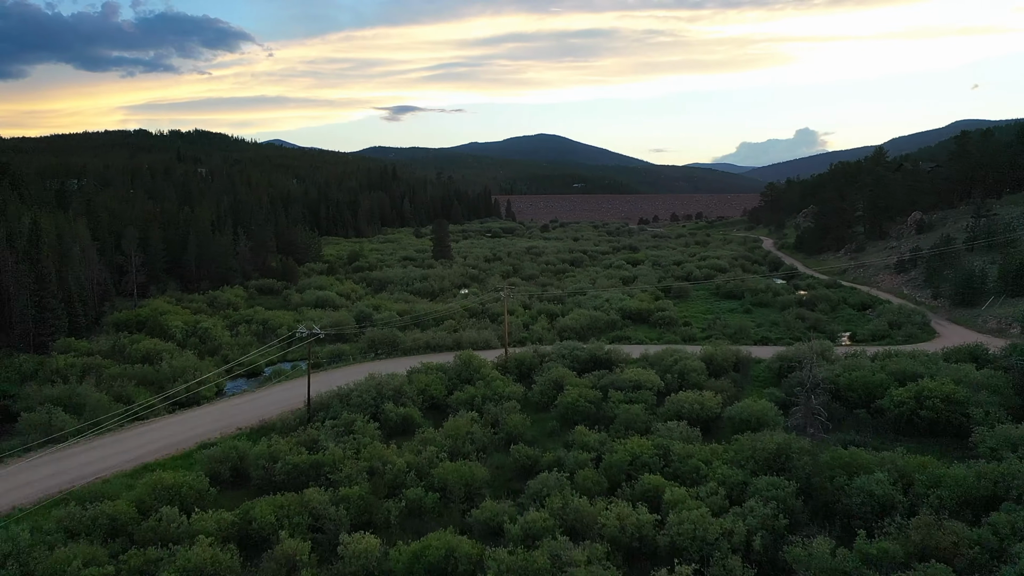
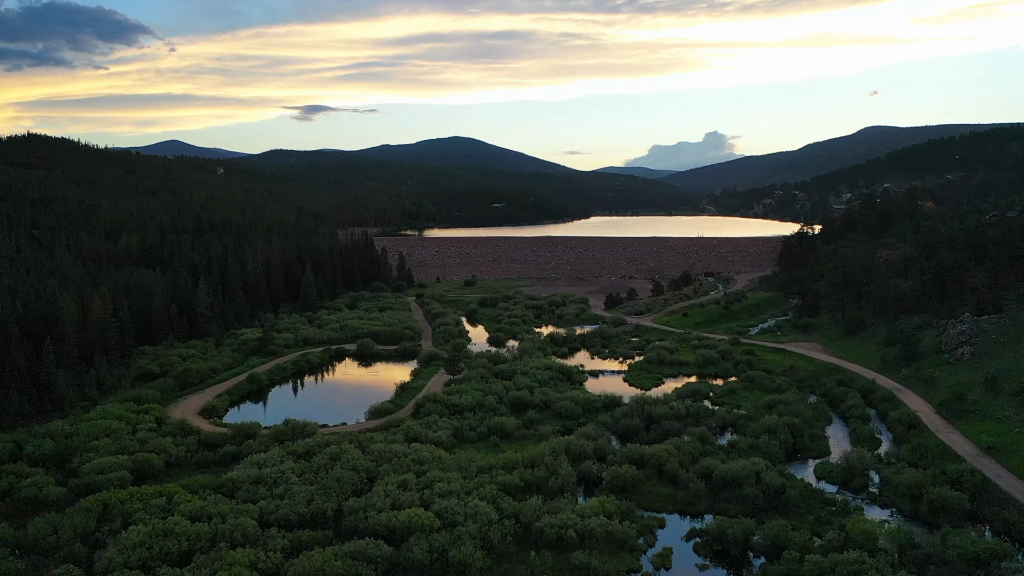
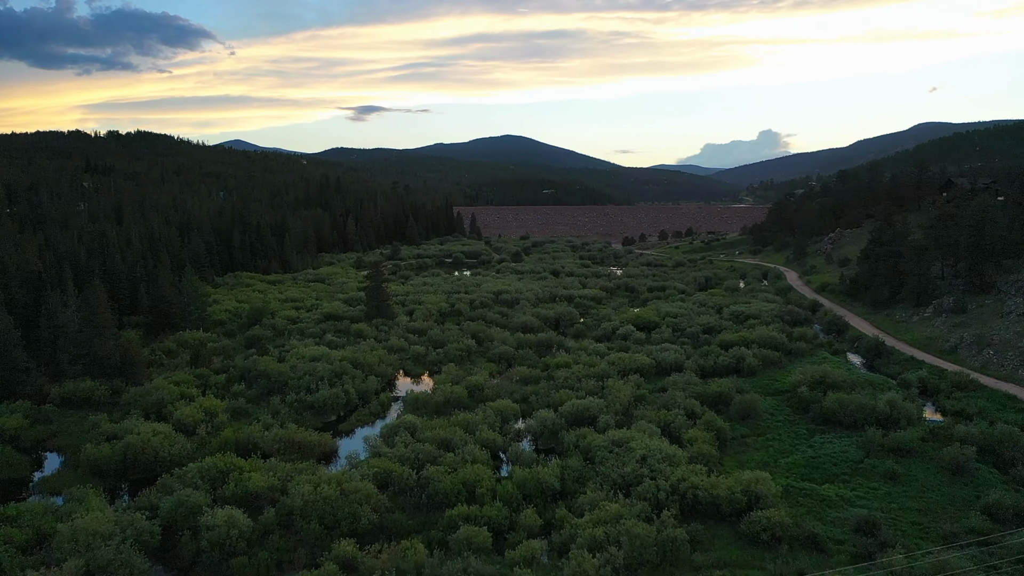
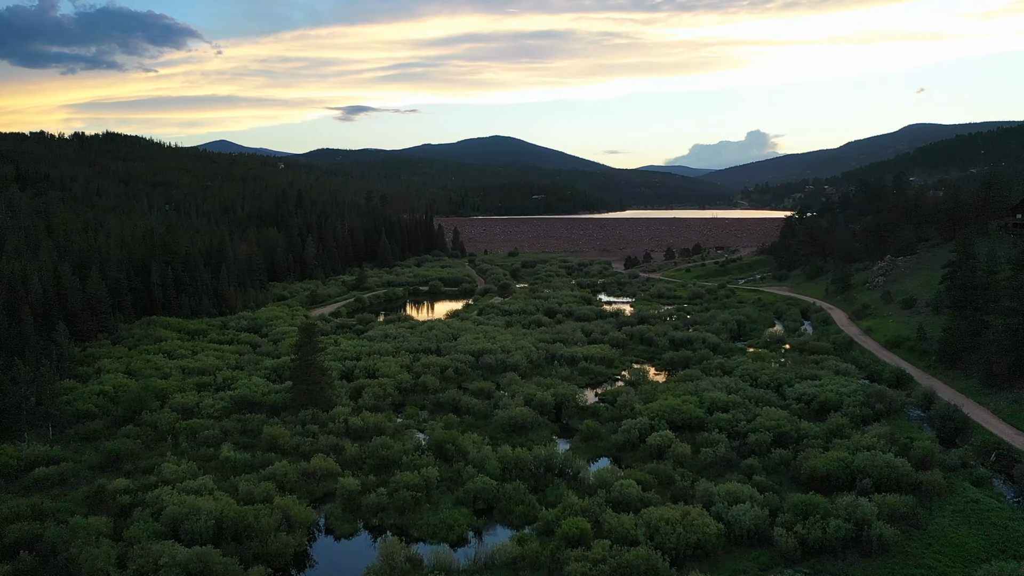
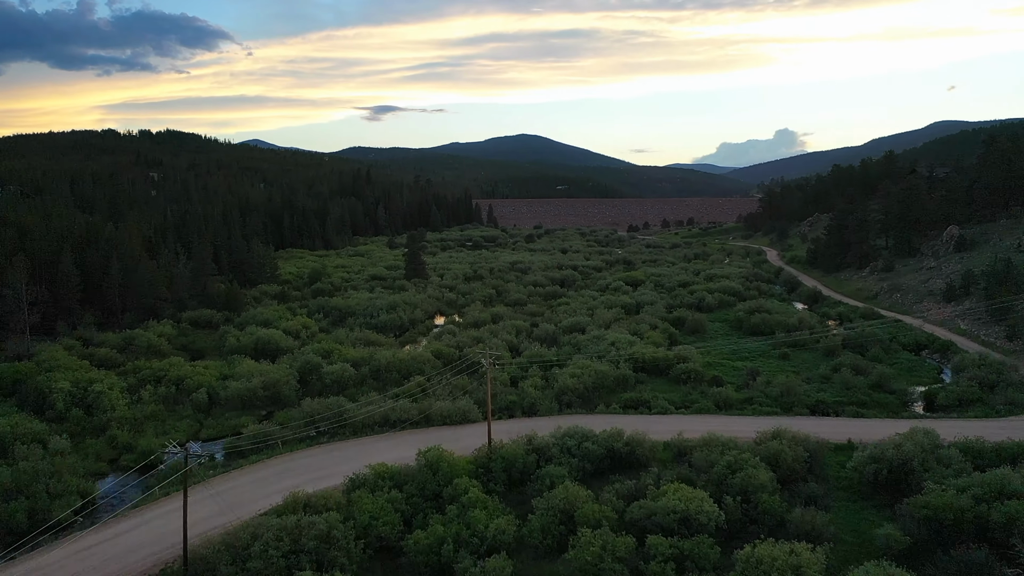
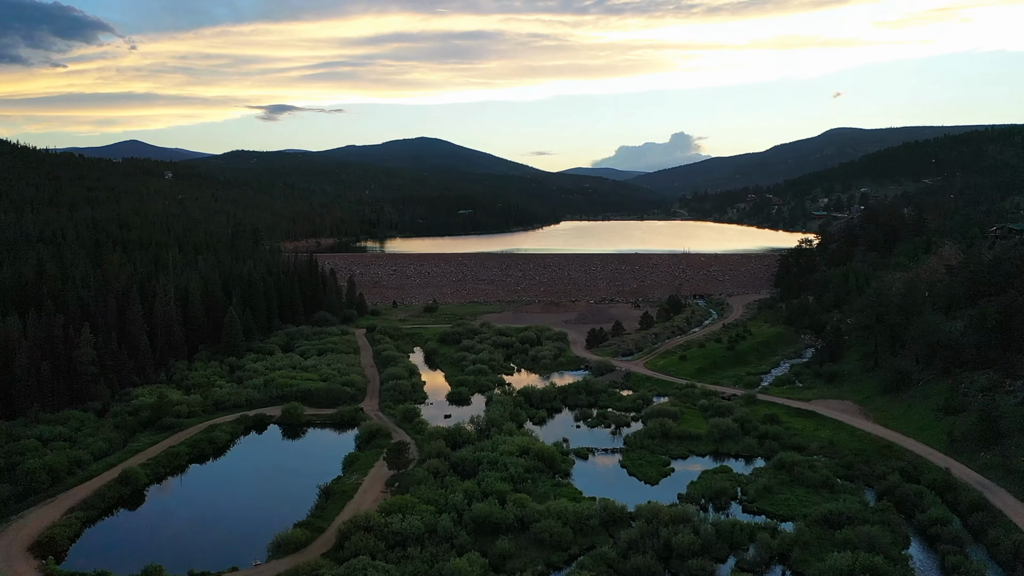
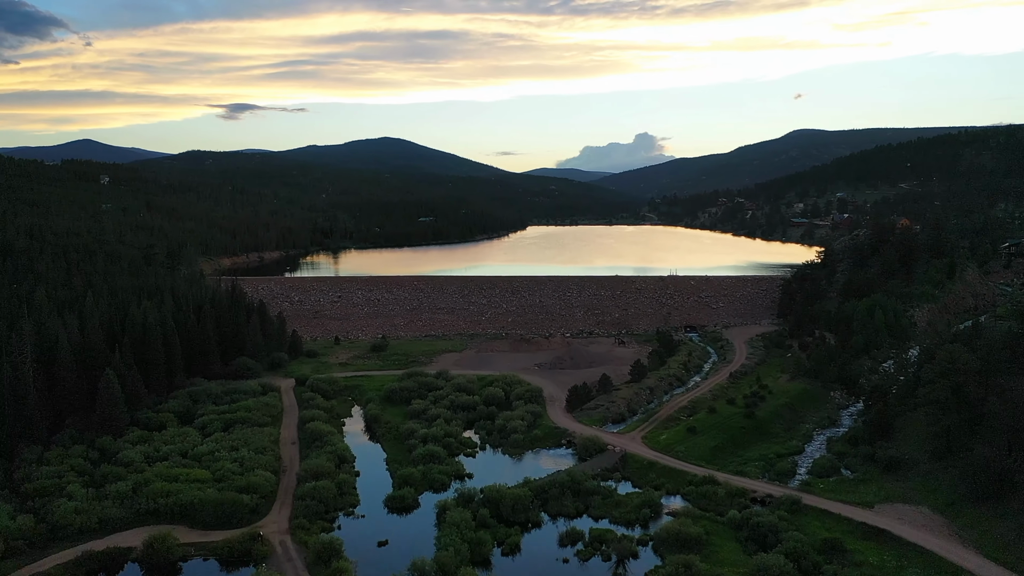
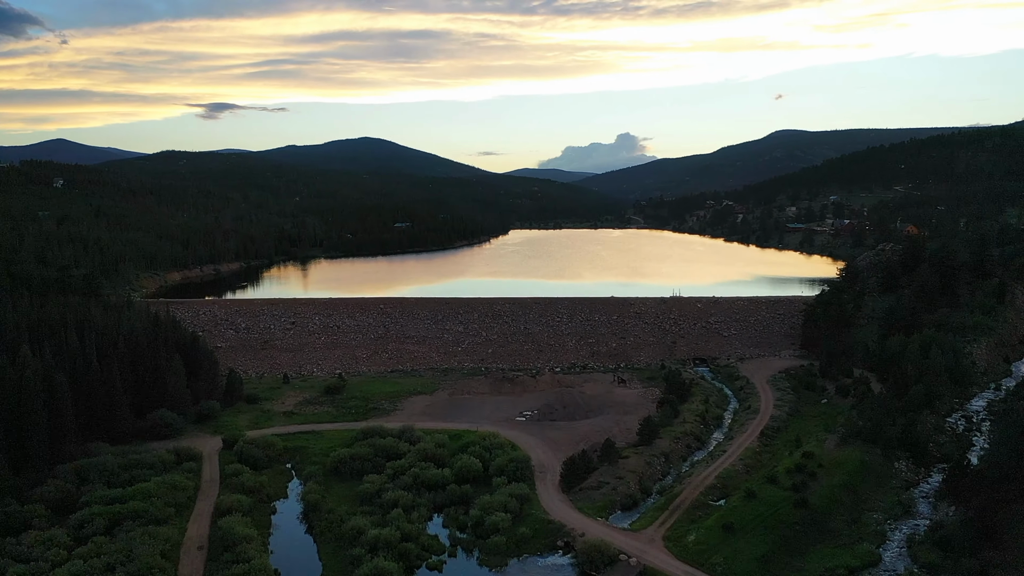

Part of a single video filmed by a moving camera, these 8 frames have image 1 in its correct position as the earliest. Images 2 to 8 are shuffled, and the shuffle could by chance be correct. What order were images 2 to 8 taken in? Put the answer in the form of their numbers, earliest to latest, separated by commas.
5, 3, 4, 2, 6, 7, 8
